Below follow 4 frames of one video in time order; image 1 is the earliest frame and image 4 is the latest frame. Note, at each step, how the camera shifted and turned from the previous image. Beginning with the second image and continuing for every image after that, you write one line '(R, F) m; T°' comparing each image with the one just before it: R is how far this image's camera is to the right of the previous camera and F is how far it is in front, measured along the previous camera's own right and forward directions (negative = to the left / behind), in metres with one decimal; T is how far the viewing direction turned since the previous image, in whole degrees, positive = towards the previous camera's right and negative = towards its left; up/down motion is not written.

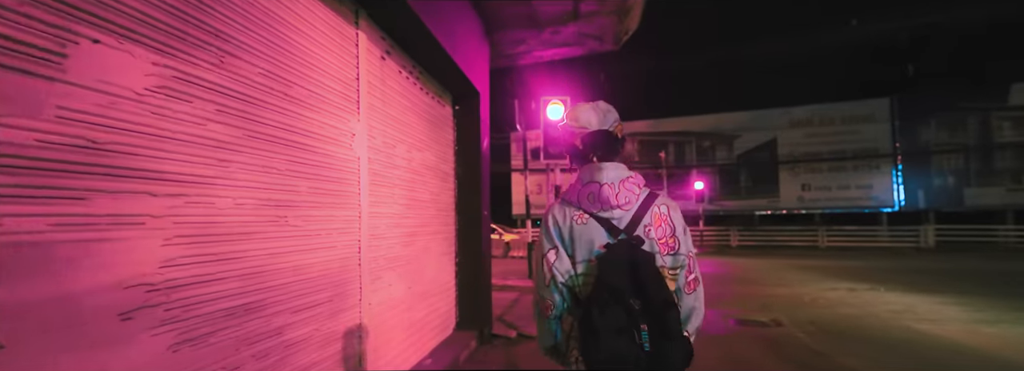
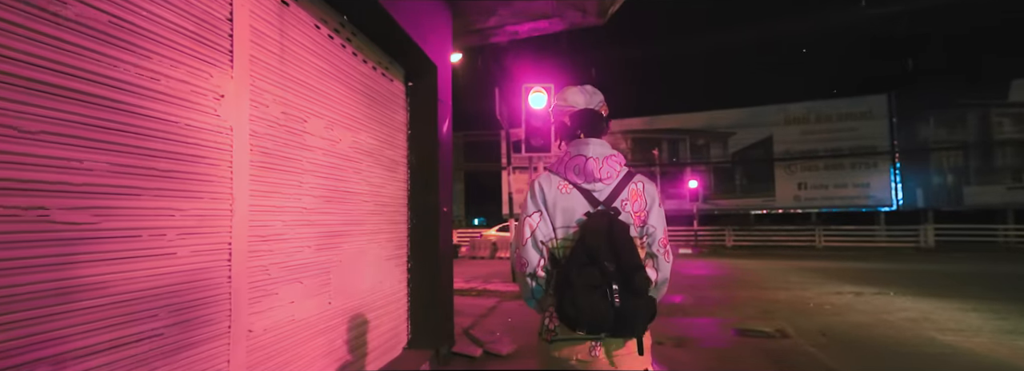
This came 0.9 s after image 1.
(+0.4, +0.9) m; +1°
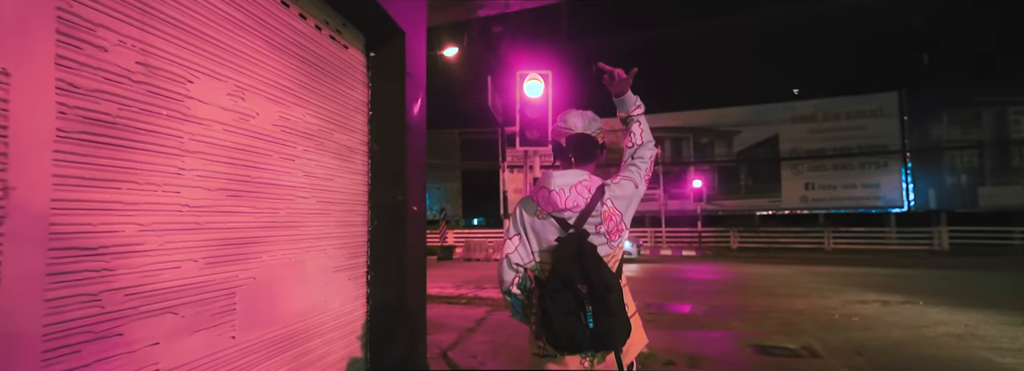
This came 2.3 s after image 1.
(+0.2, +0.9) m; 0°
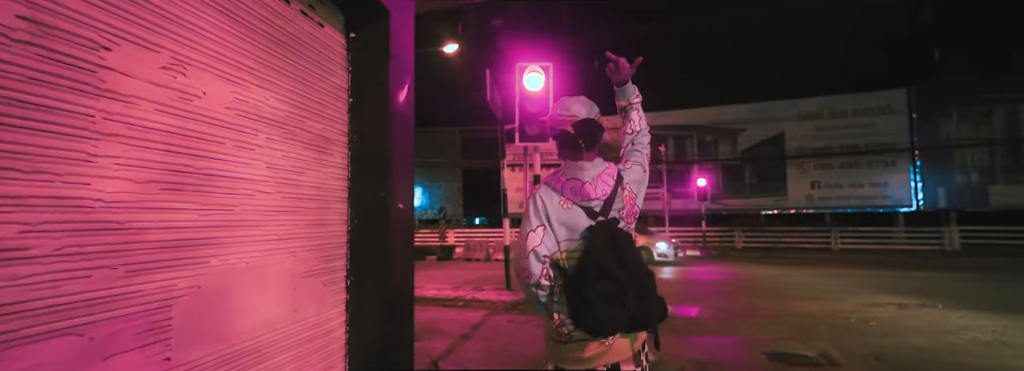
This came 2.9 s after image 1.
(+0.1, +0.4) m; 0°
